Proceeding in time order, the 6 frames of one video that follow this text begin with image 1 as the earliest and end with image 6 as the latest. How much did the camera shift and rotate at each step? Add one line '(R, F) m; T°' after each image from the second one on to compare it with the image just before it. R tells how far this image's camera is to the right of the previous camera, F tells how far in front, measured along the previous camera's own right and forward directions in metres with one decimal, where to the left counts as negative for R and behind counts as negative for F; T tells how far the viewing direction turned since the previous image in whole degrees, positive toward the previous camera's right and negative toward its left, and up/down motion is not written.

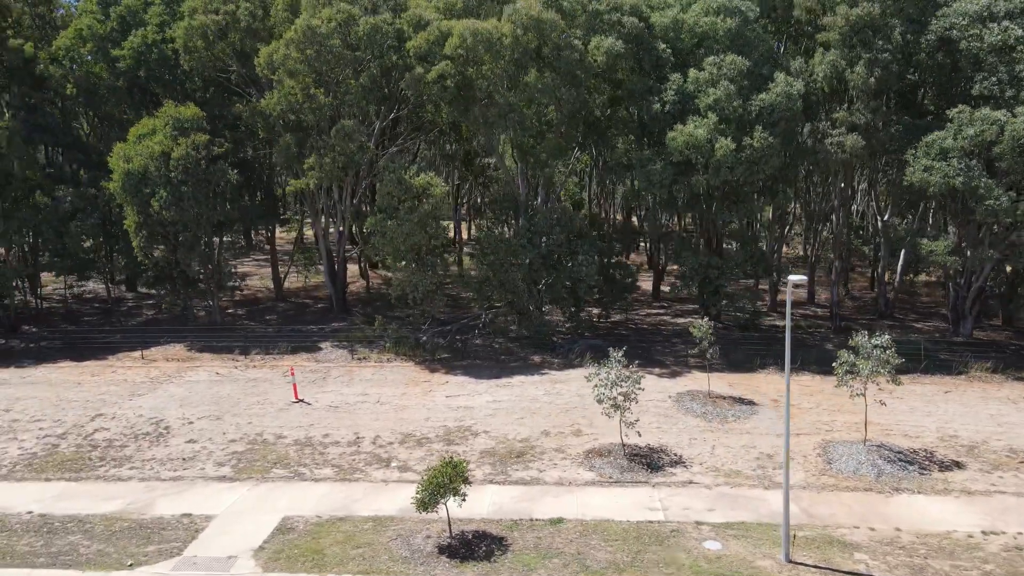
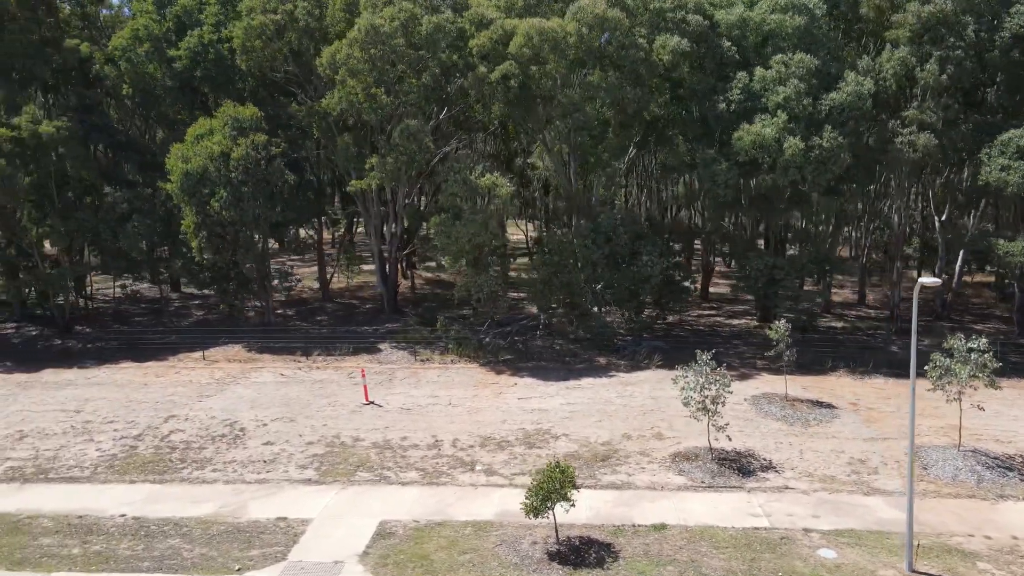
(-1.9, +0.2) m; -1°
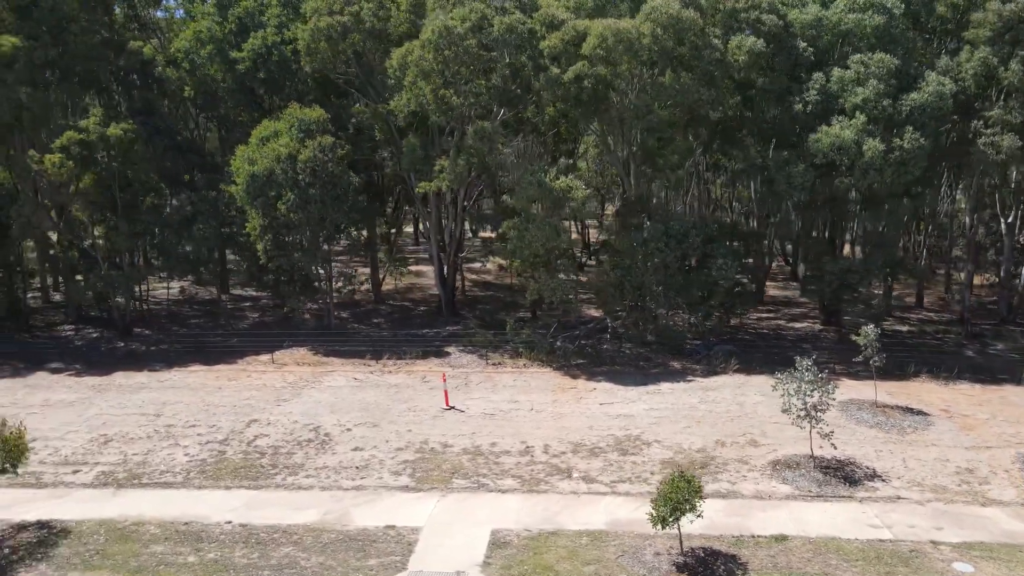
(-2.2, +0.2) m; -1°
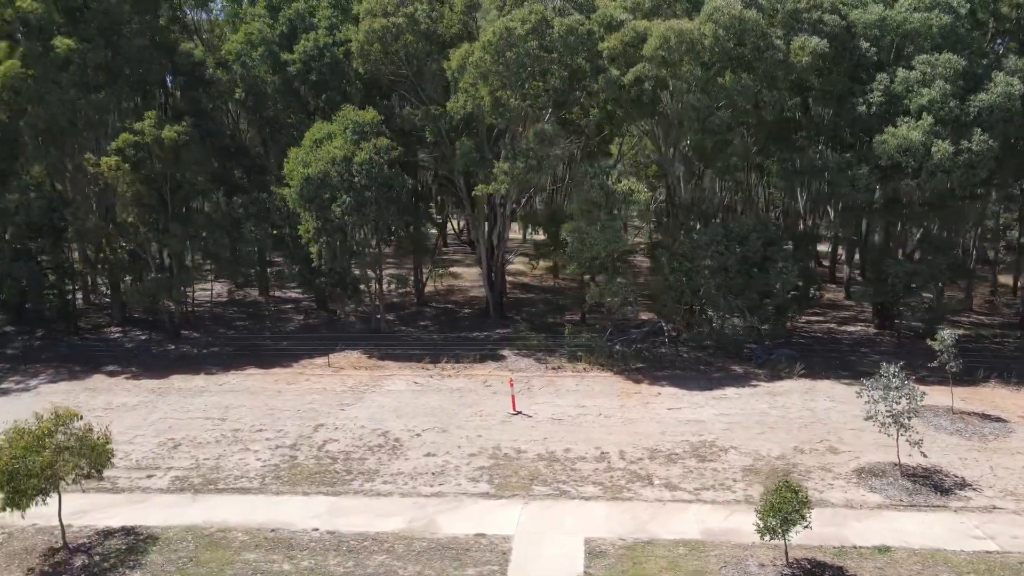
(-1.8, +0.2) m; -1°
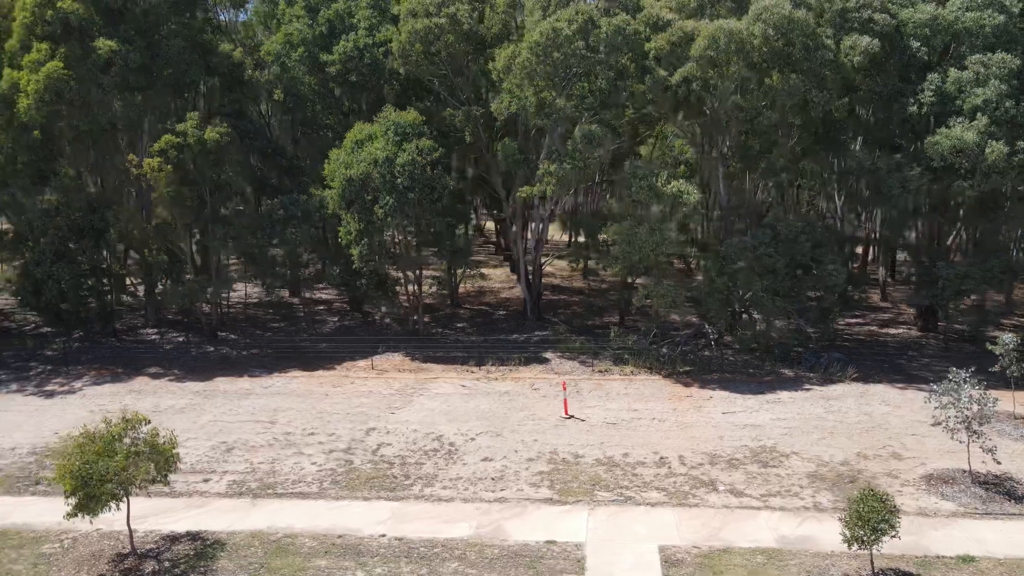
(-1.4, +0.2) m; -1°
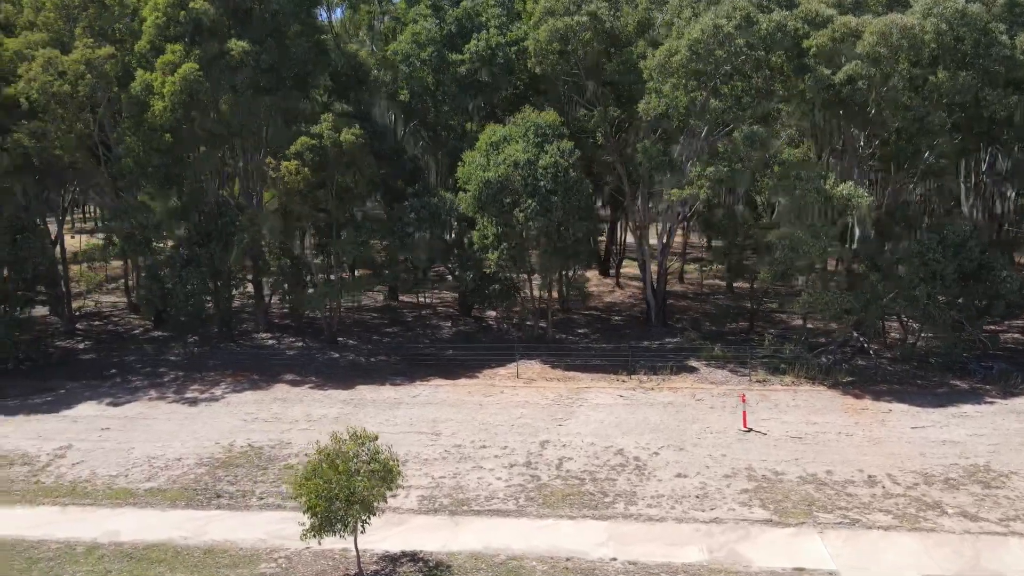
(-4.5, +0.7) m; -1°
